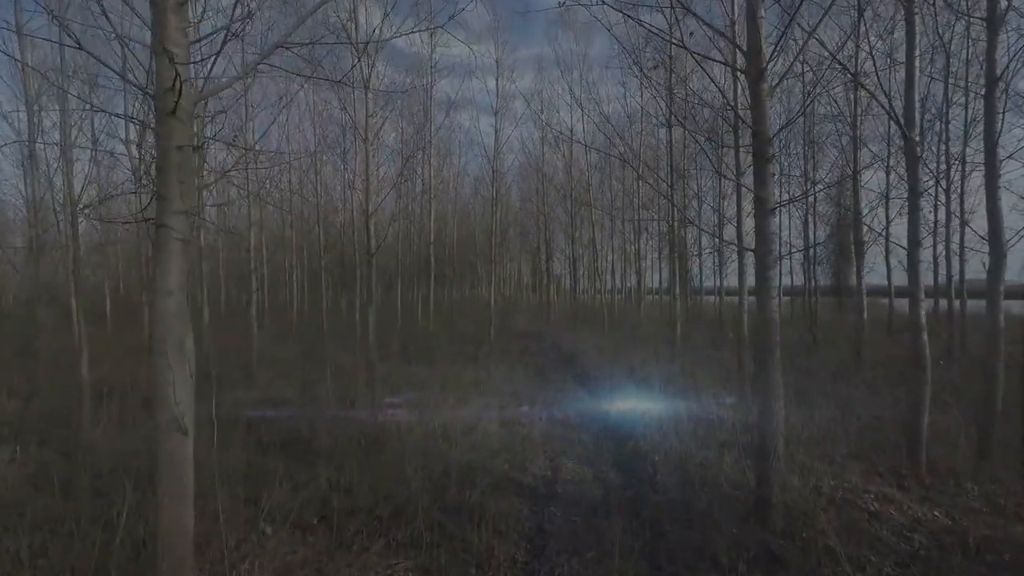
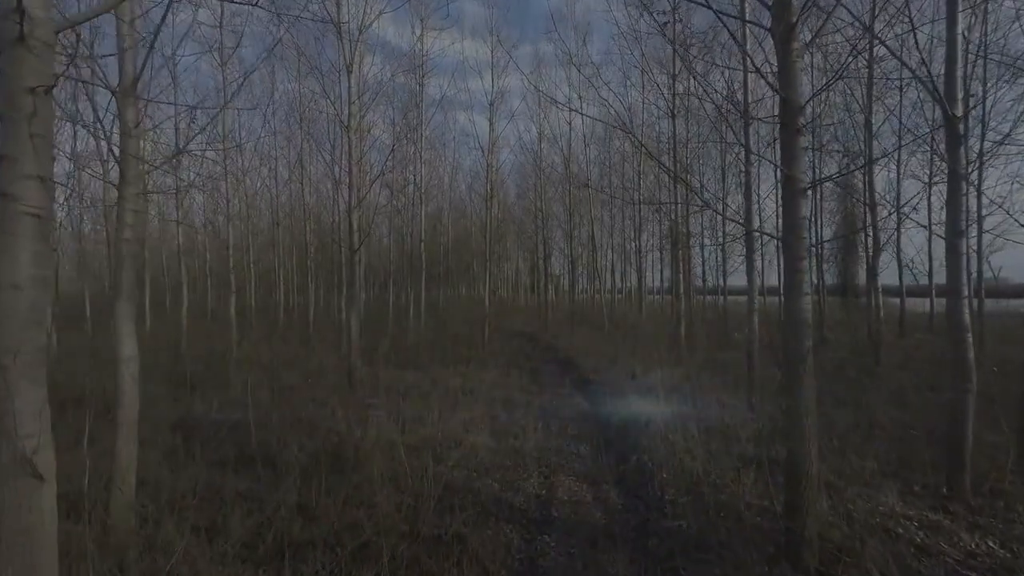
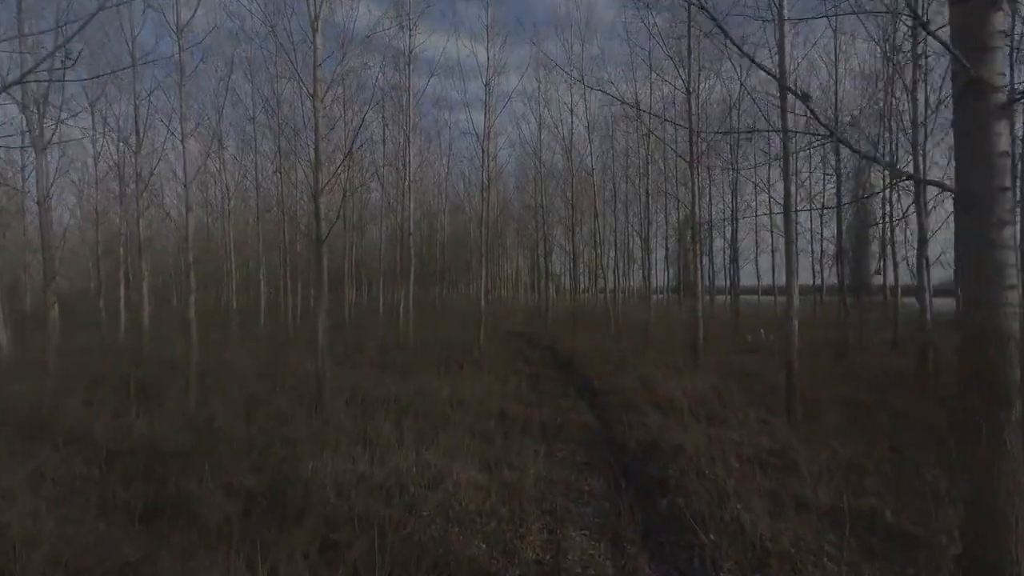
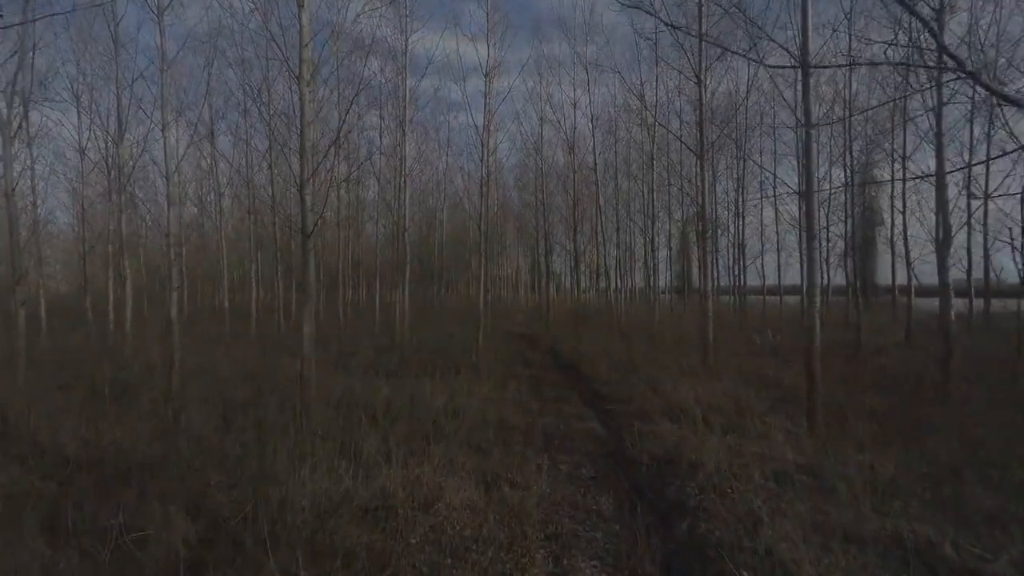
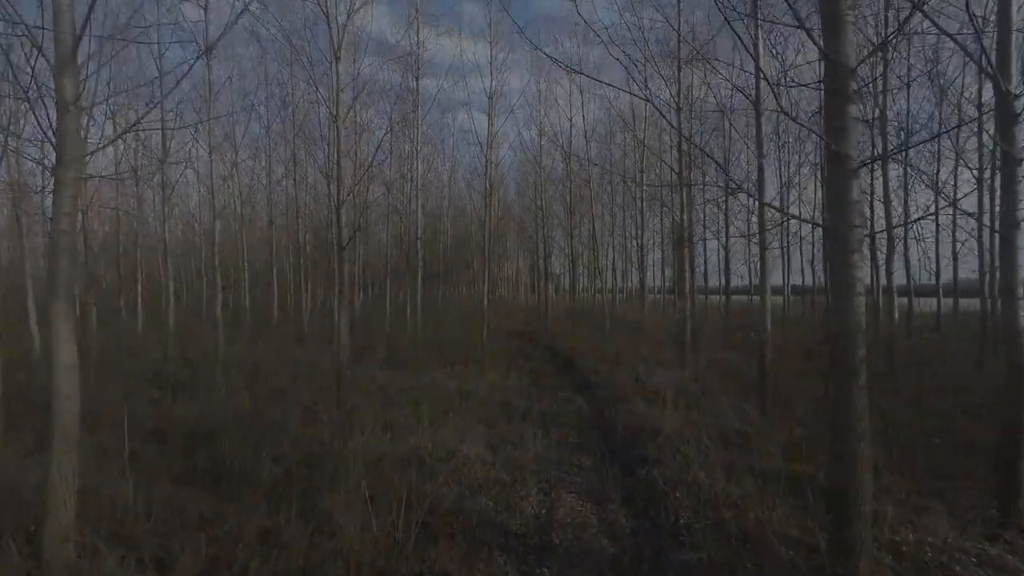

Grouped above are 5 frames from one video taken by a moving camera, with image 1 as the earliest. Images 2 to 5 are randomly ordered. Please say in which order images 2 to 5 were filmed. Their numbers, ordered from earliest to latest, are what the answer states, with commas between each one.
2, 5, 3, 4
